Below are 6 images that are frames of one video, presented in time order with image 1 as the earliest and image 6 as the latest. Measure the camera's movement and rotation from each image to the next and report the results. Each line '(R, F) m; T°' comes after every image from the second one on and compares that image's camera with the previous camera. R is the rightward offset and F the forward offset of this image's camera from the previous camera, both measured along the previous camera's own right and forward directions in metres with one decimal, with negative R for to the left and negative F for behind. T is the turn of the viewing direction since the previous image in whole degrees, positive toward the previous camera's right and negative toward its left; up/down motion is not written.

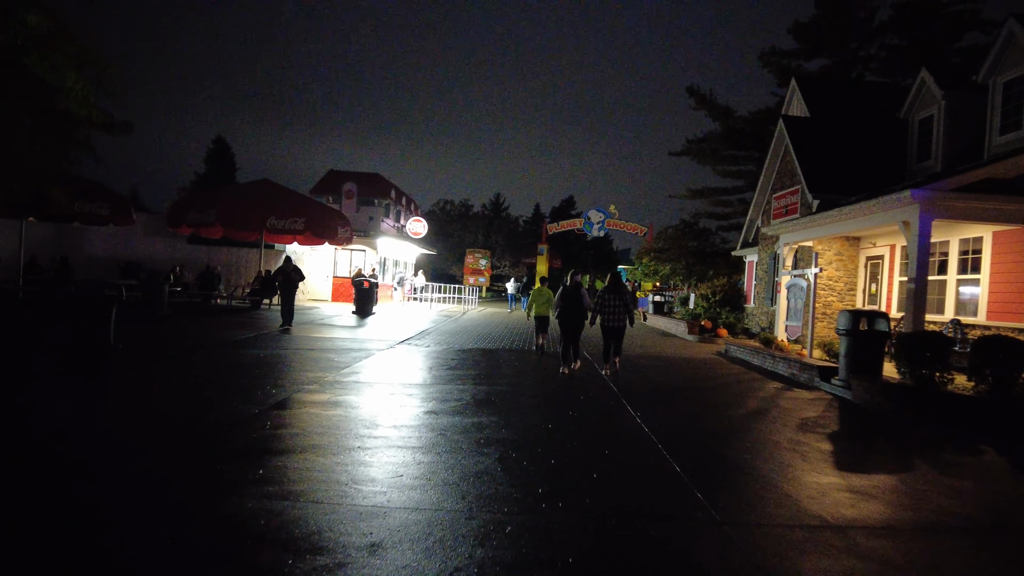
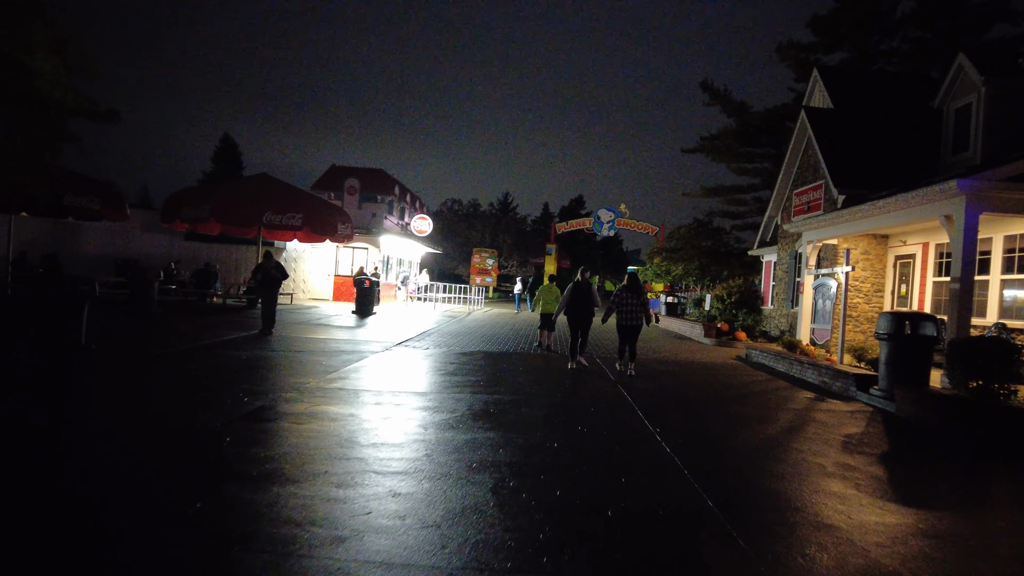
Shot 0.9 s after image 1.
(+0.1, +0.9) m; -1°
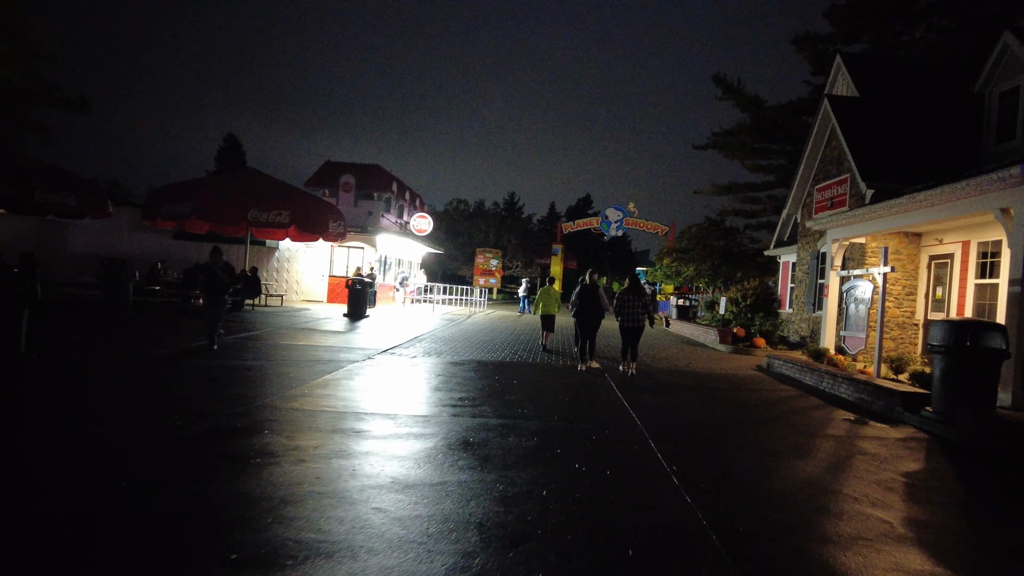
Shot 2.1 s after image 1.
(+0.2, +1.2) m; -1°
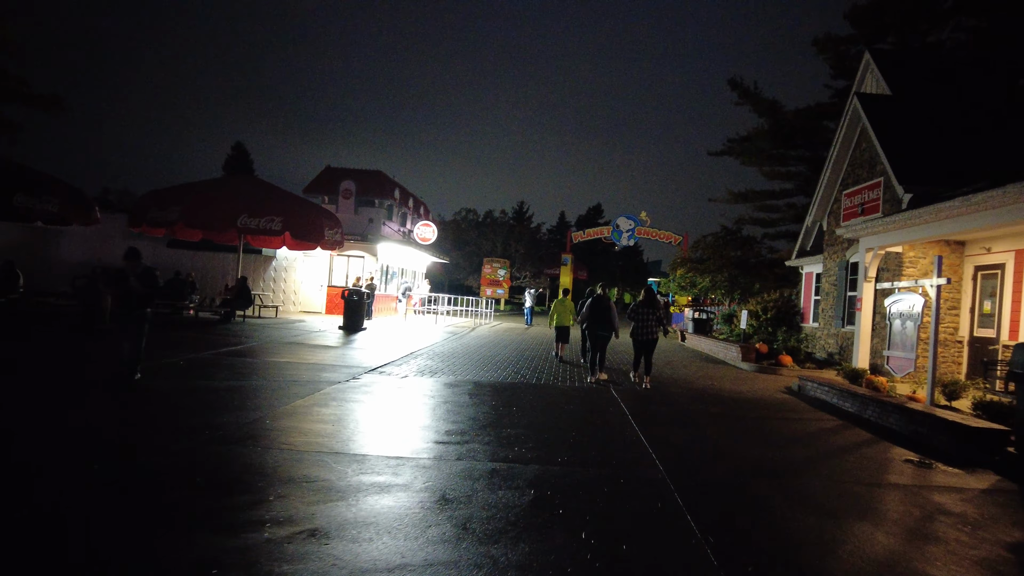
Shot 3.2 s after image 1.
(+0.1, +1.2) m; -1°
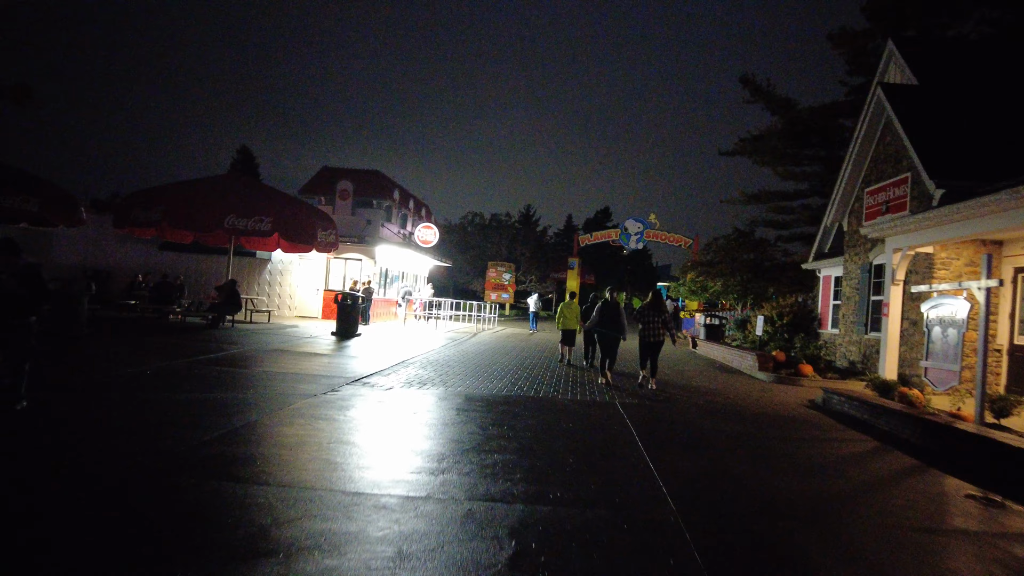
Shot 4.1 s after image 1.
(+0.2, +0.9) m; -1°
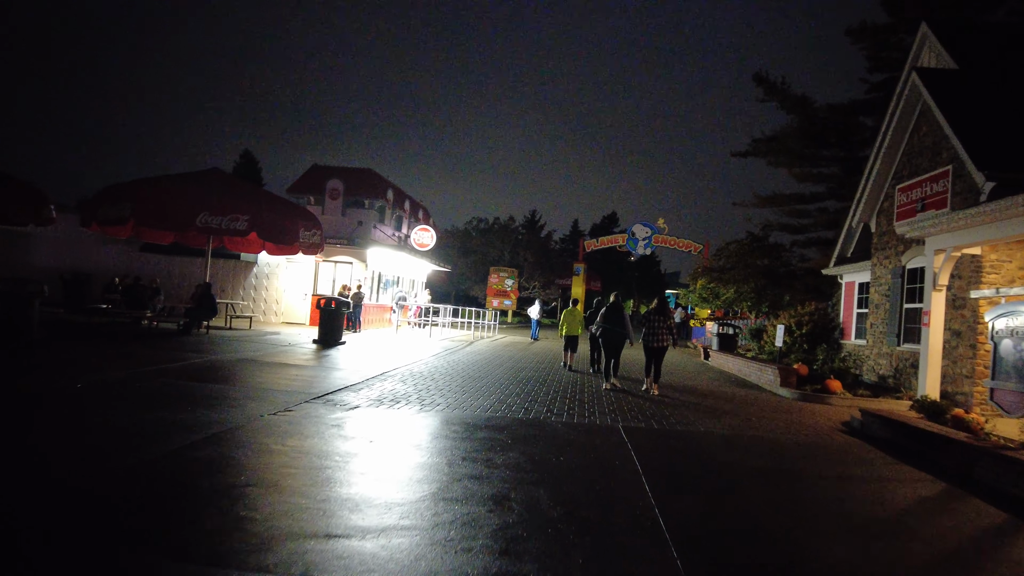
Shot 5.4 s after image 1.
(+0.3, +1.4) m; -1°
